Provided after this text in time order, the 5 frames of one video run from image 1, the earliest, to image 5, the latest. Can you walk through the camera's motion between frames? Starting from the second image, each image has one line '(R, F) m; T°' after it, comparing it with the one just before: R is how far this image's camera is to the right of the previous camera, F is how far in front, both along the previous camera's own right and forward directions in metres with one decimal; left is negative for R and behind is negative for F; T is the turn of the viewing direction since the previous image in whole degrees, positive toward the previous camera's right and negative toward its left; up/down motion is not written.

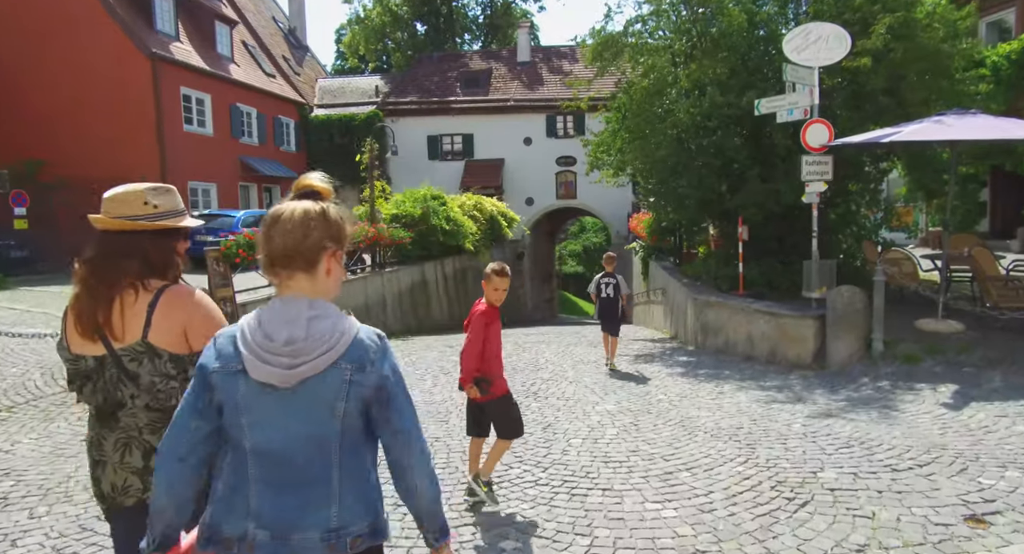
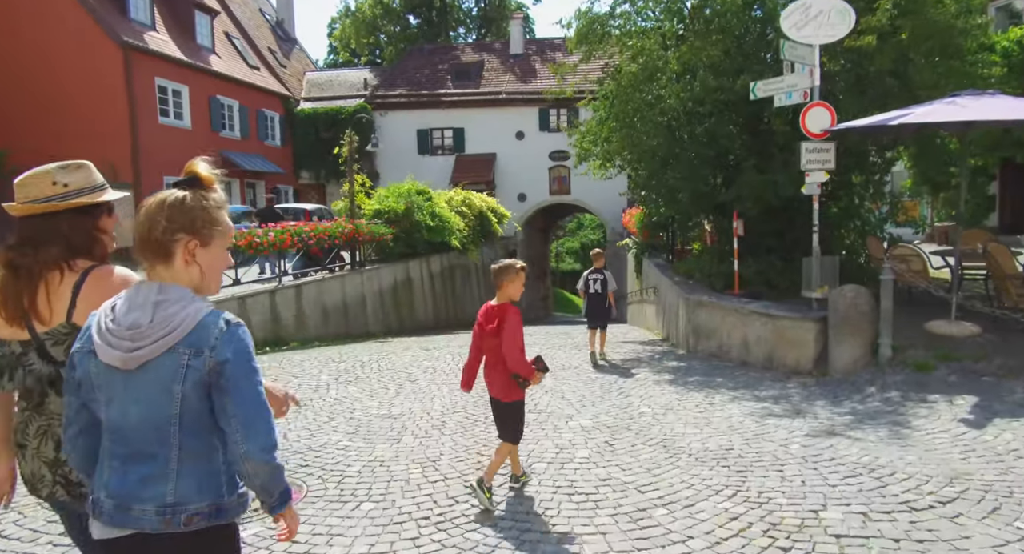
(+0.3, +0.7) m; 0°
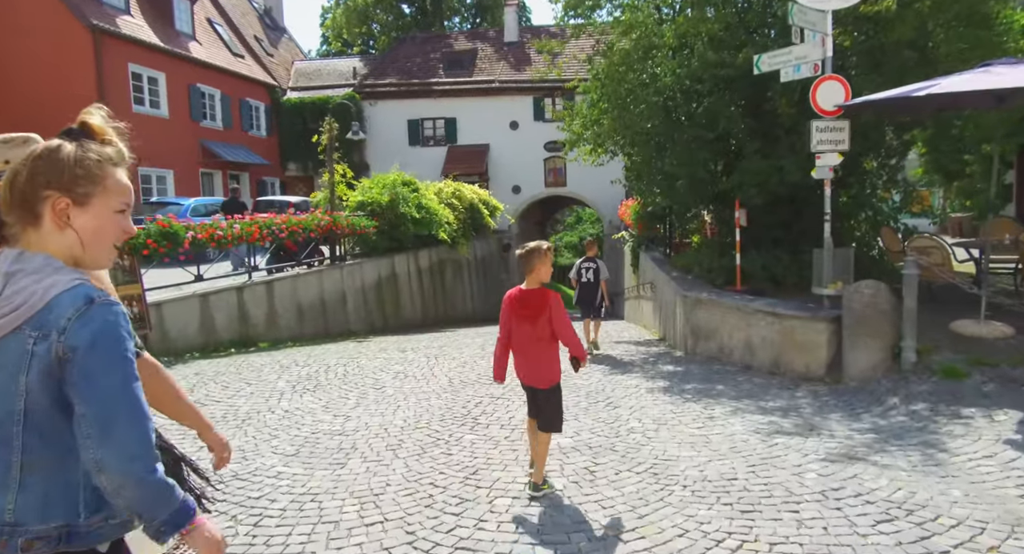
(+0.2, +0.8) m; 0°
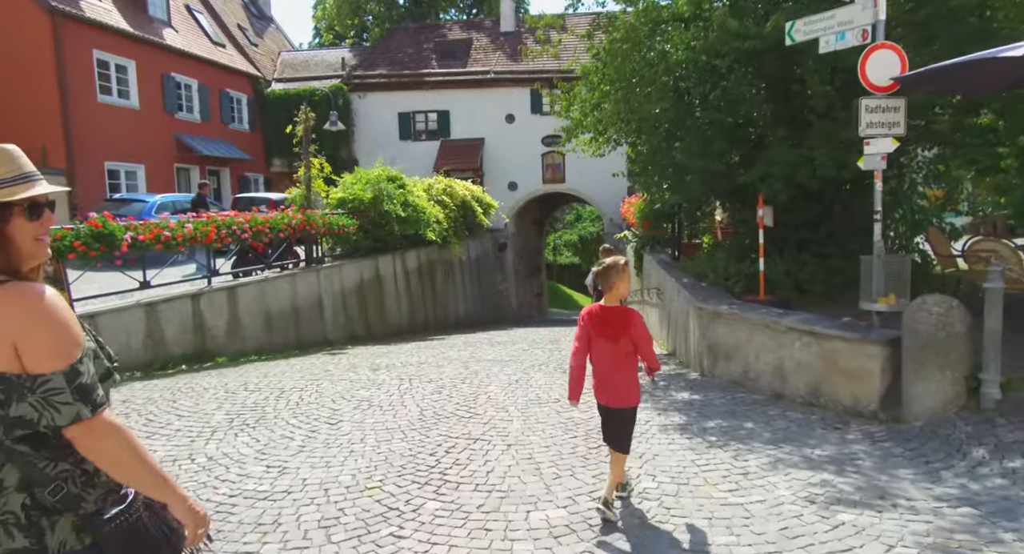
(+0.1, +1.2) m; 0°
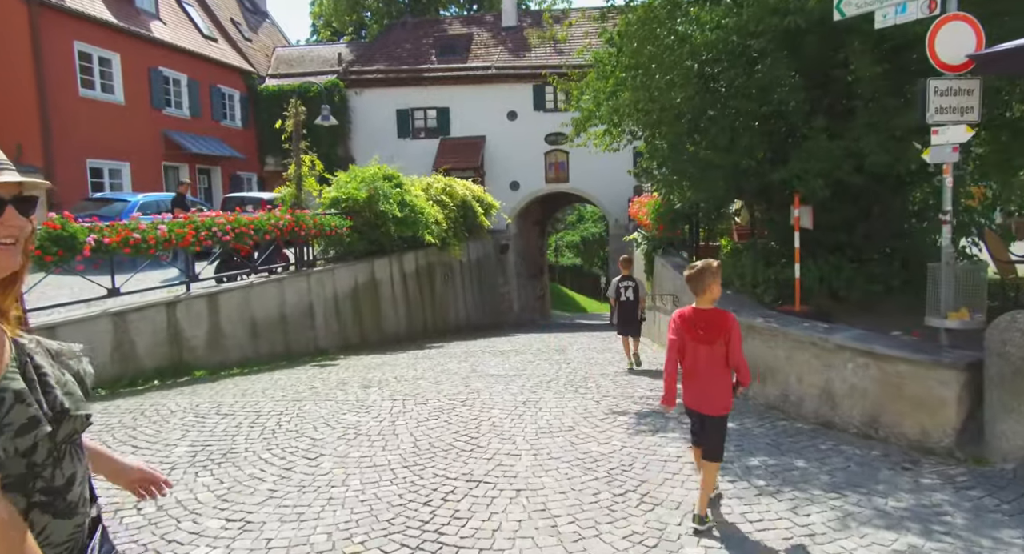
(-0.1, +0.8) m; 0°
